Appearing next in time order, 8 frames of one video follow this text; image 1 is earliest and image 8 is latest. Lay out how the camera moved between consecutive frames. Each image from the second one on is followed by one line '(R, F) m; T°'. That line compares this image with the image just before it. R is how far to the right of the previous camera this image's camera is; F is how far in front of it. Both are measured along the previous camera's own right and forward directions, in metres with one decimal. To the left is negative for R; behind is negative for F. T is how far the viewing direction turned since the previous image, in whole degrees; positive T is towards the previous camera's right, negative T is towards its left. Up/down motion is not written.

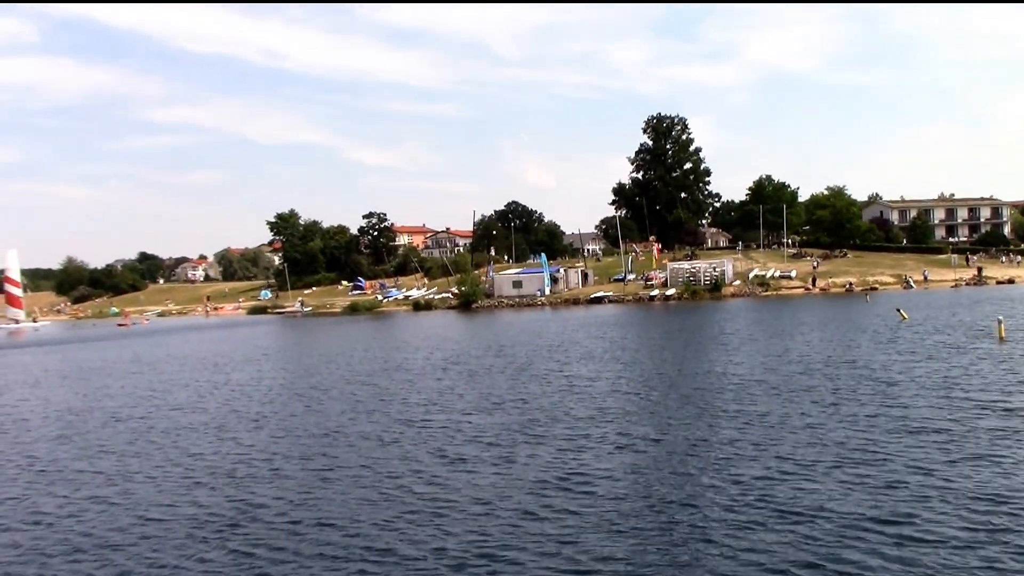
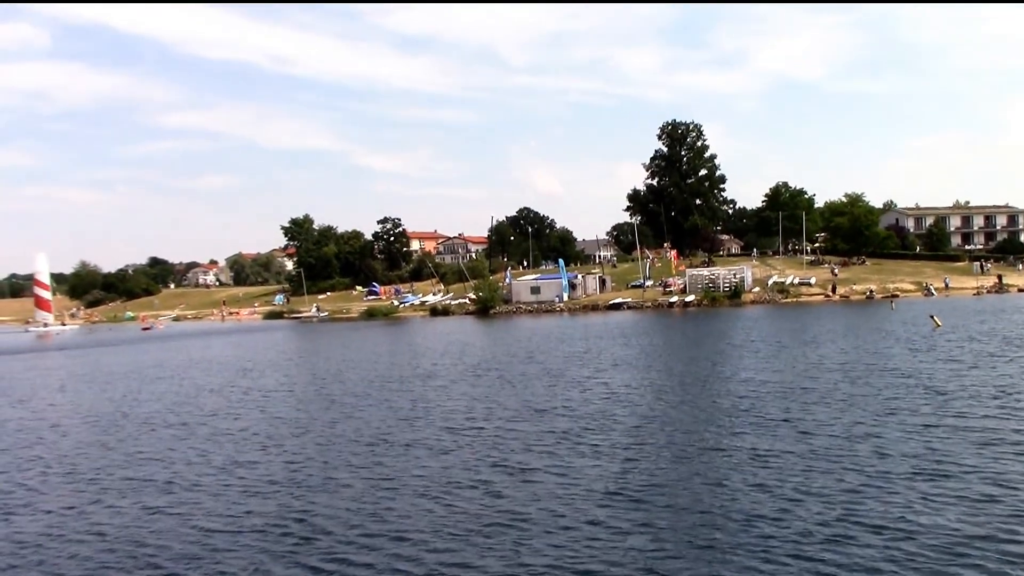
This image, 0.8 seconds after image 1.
(-1.2, +0.6) m; -1°
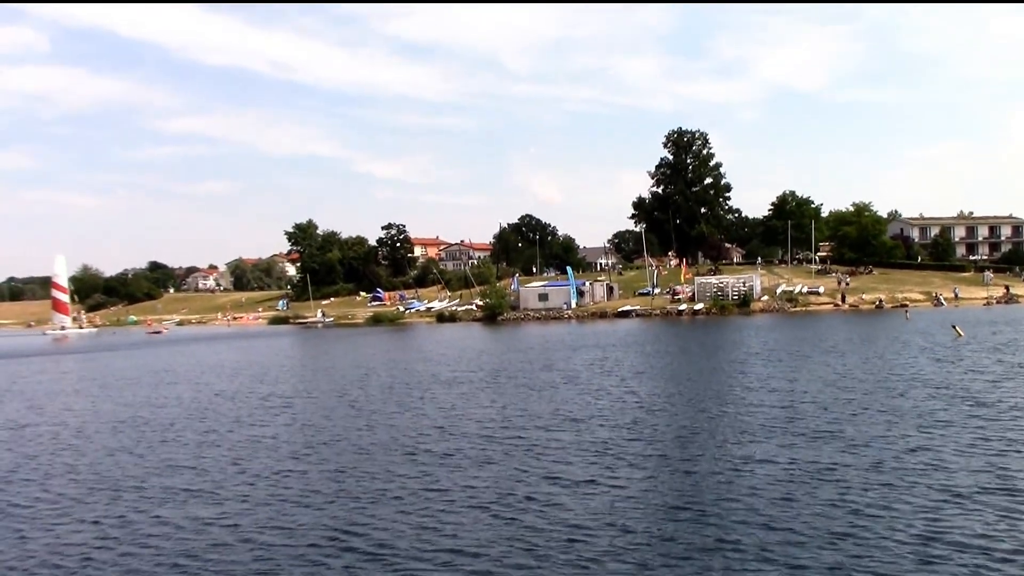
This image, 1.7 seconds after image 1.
(-1.2, +0.6) m; 0°
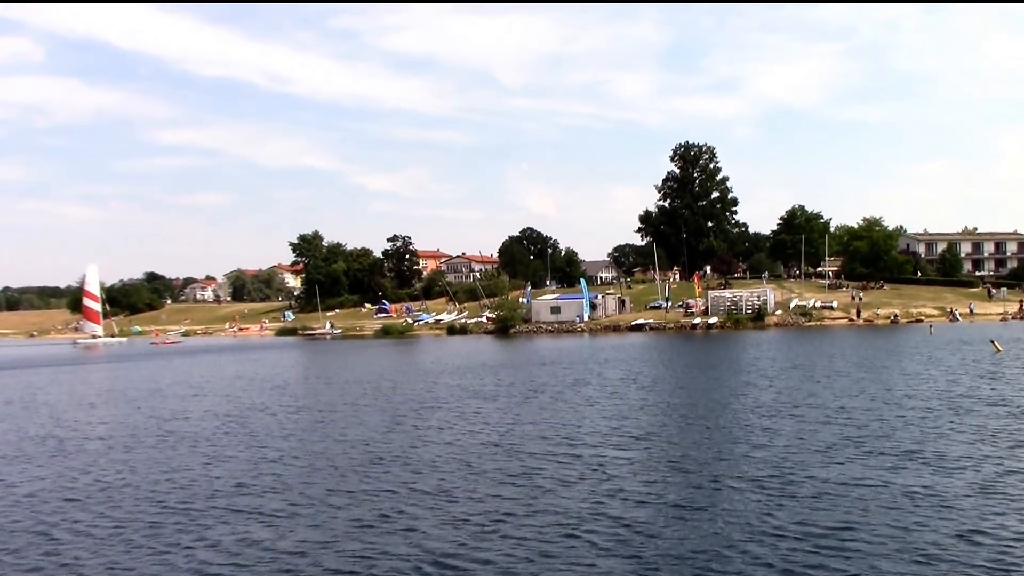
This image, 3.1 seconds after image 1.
(-2.2, +1.1) m; 0°
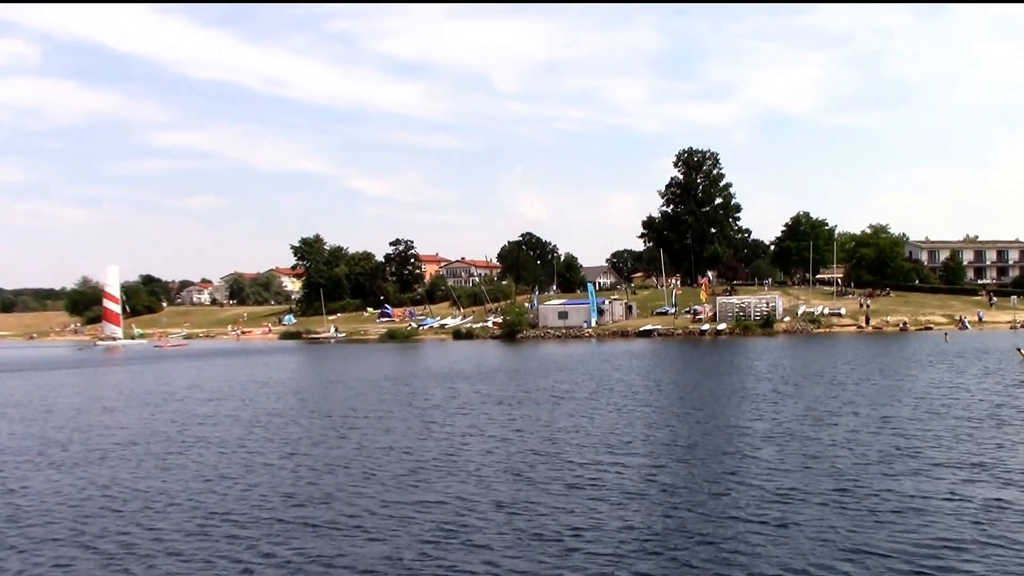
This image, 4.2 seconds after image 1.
(-1.6, +0.8) m; 0°
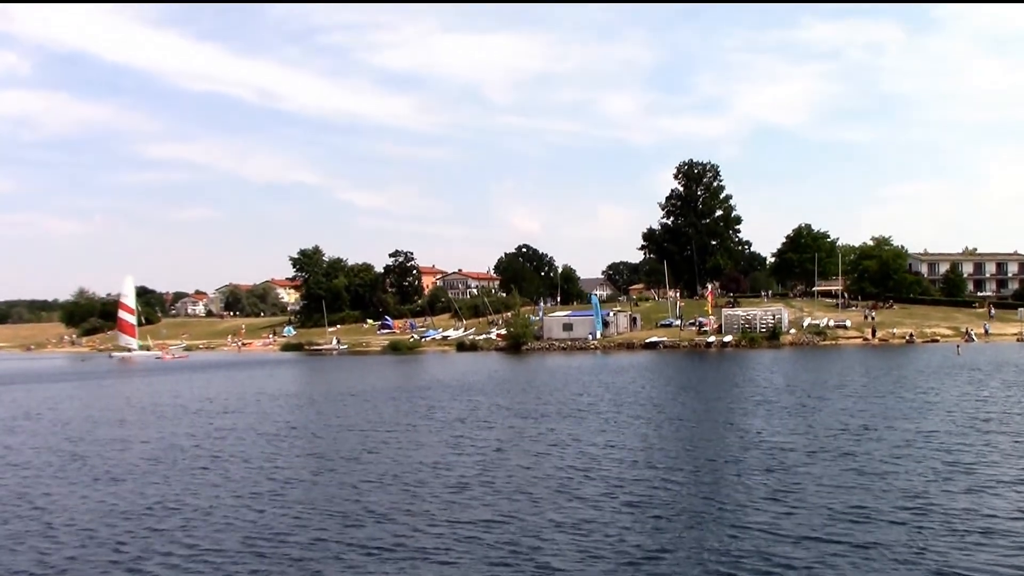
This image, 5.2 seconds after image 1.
(-1.4, +0.8) m; 0°
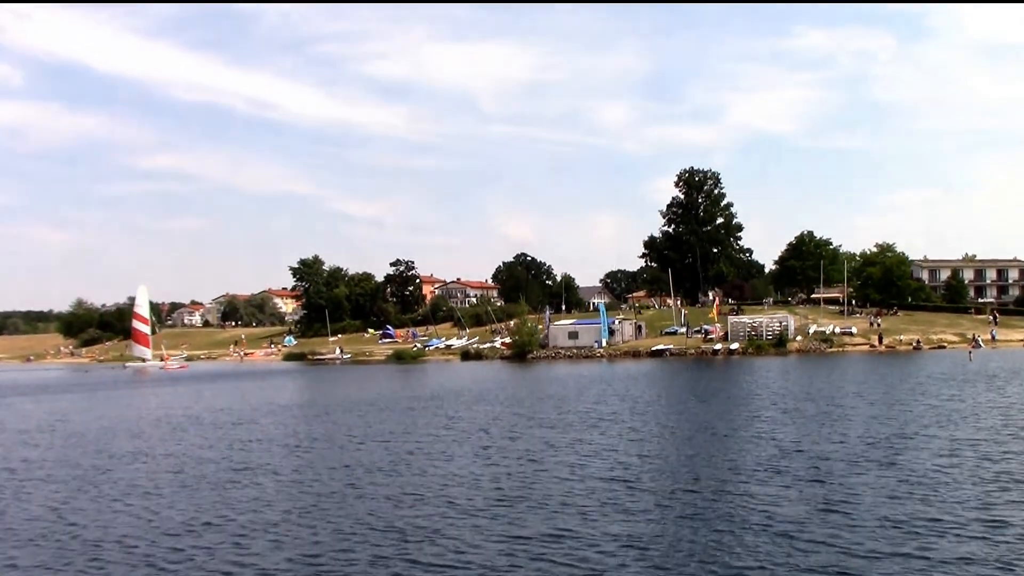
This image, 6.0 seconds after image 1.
(-1.2, +0.7) m; 0°
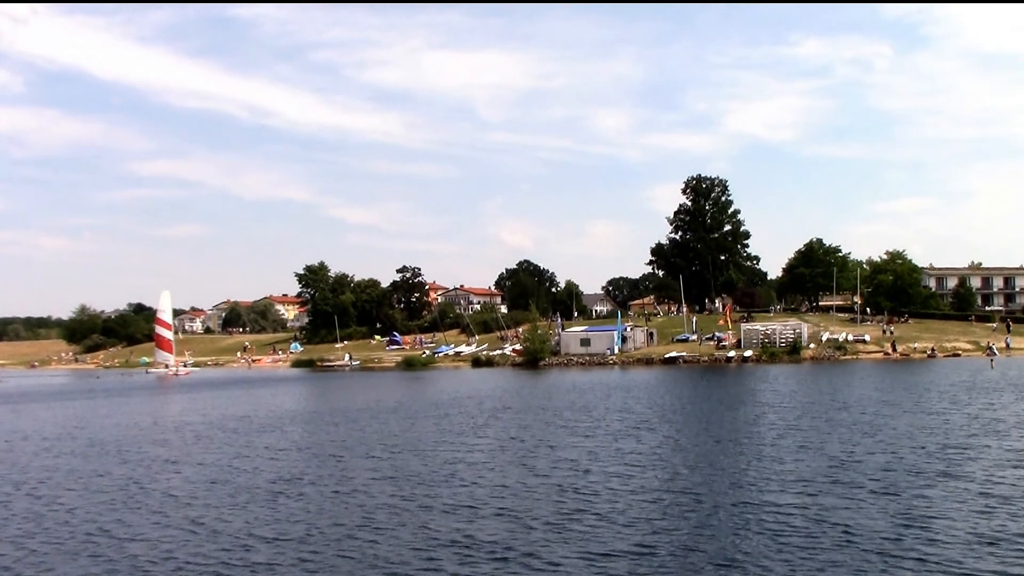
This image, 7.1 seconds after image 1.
(-1.6, +0.8) m; 0°
